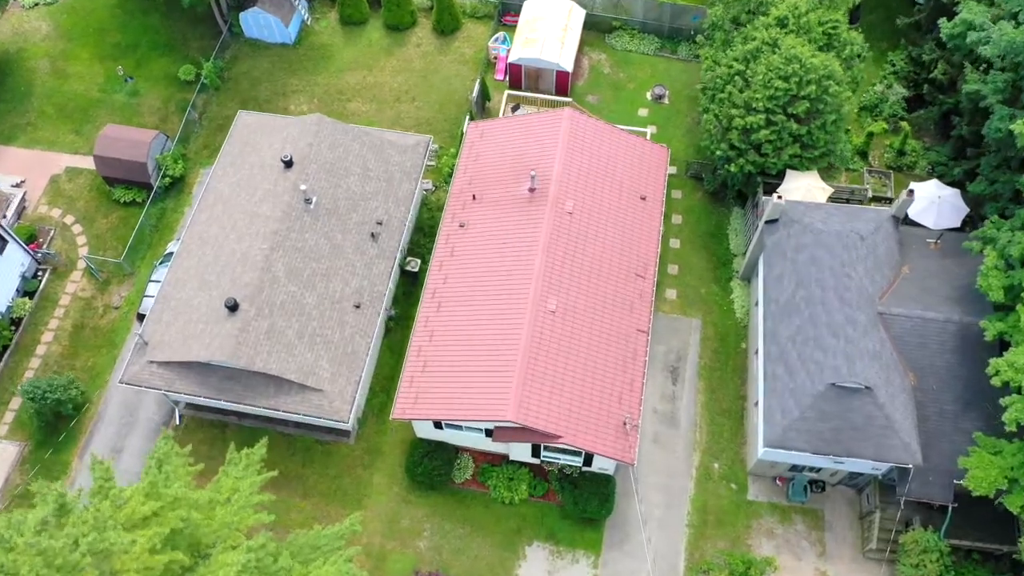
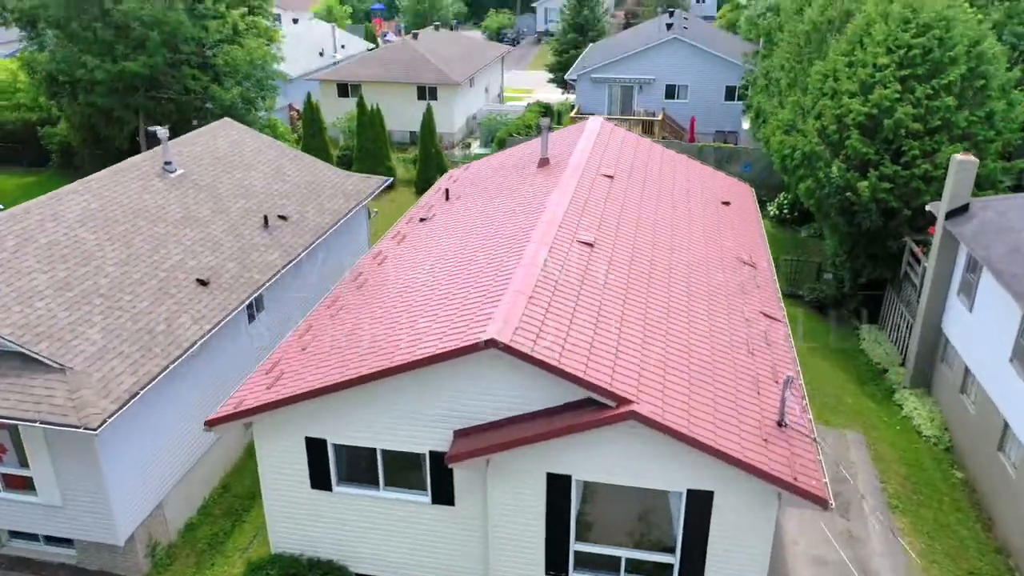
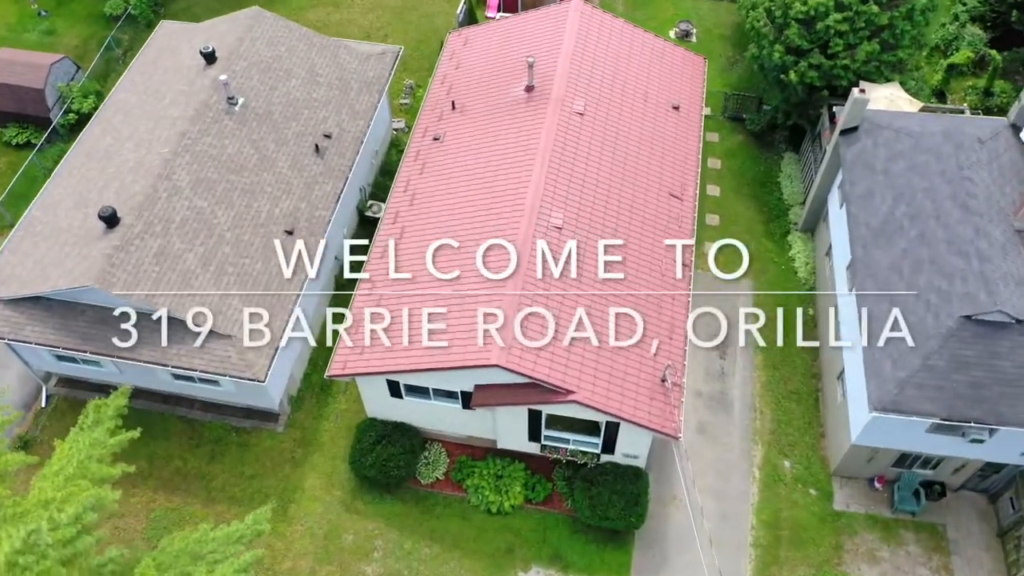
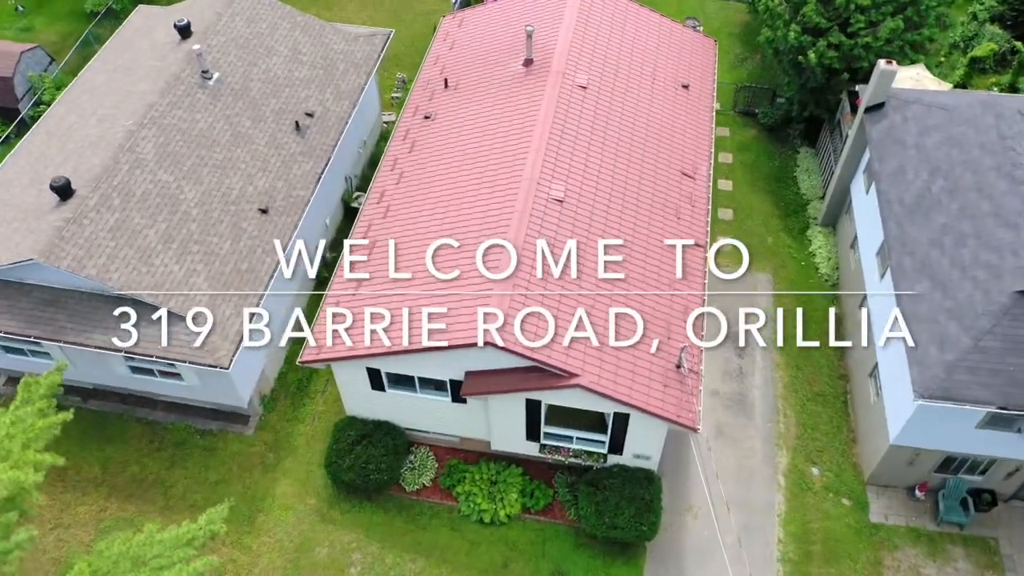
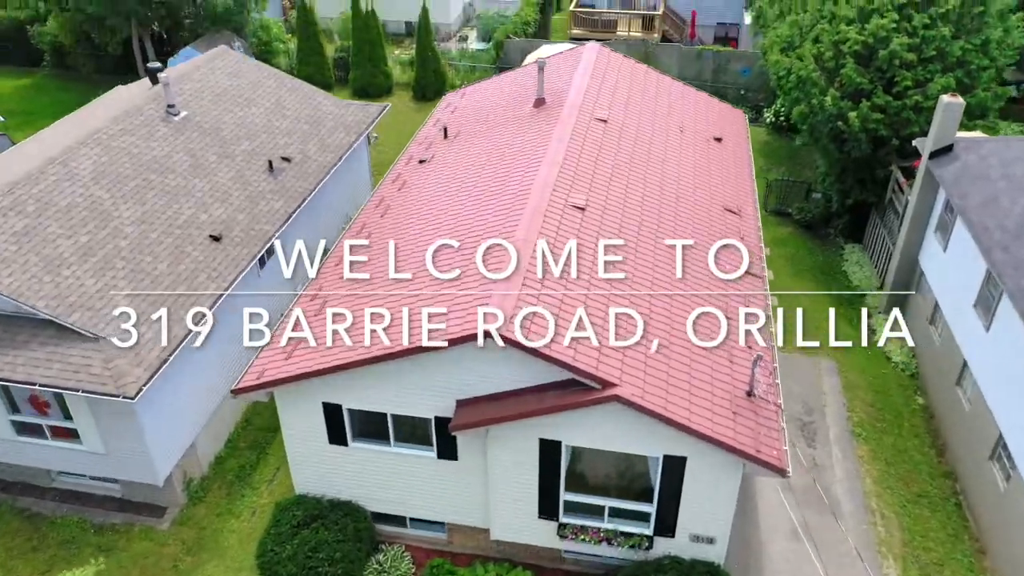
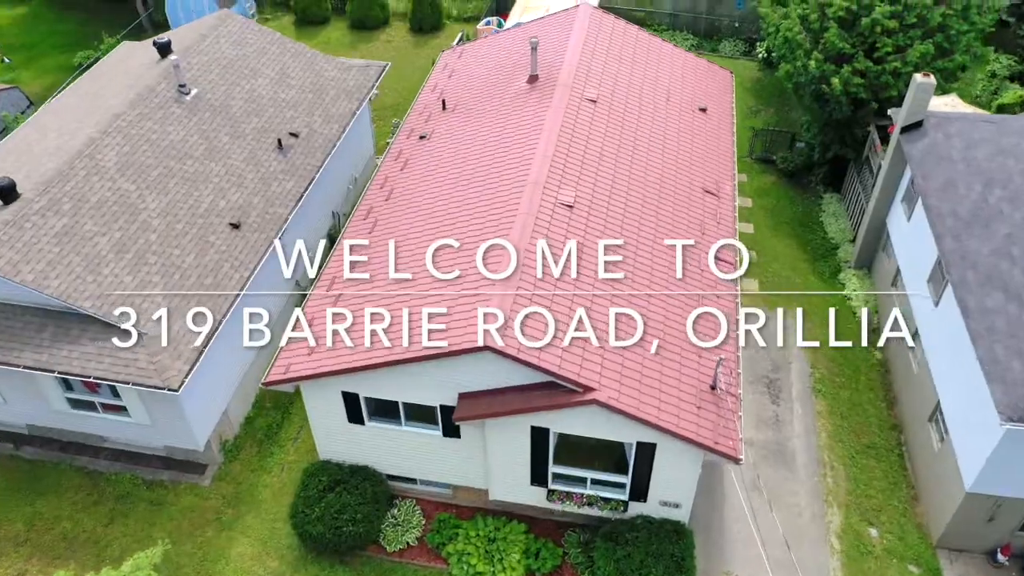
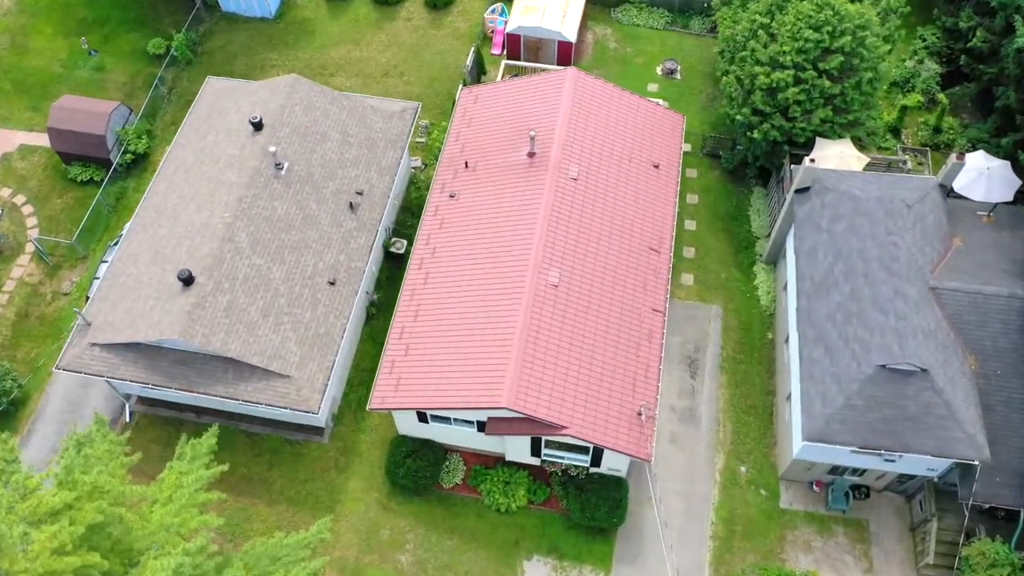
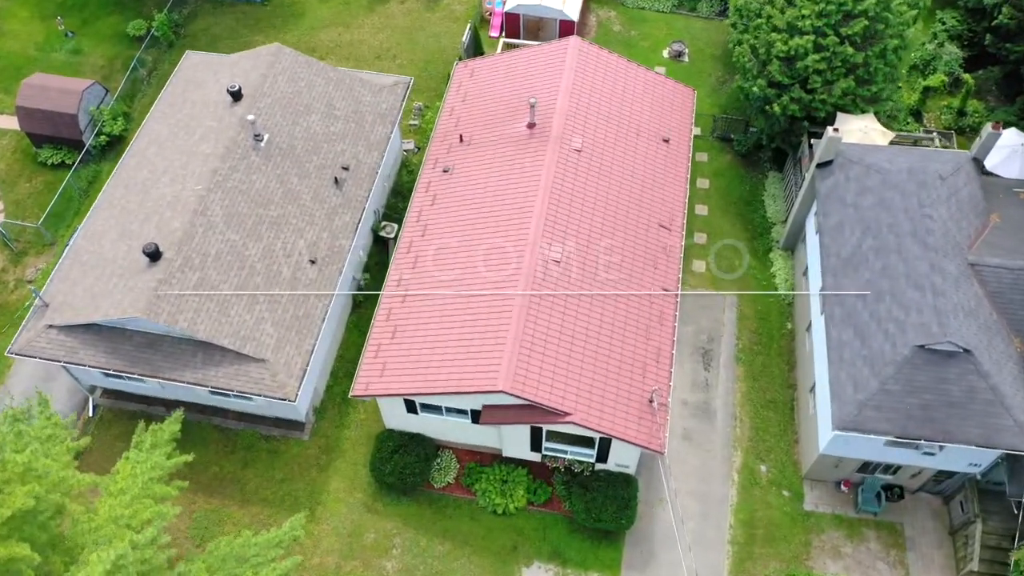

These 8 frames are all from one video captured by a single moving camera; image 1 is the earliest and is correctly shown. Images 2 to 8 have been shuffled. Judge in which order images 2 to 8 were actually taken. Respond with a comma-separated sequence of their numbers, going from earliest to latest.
7, 8, 3, 4, 6, 5, 2
